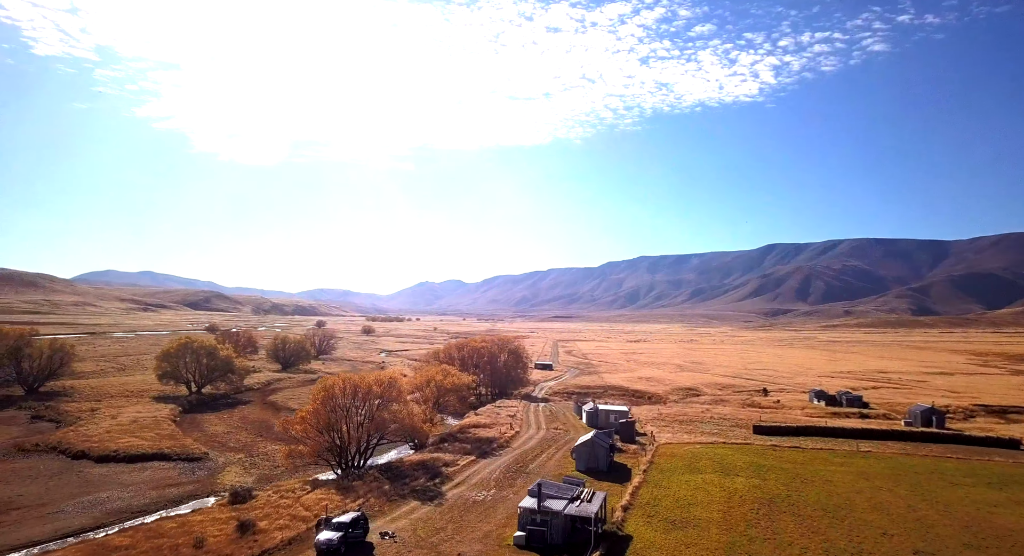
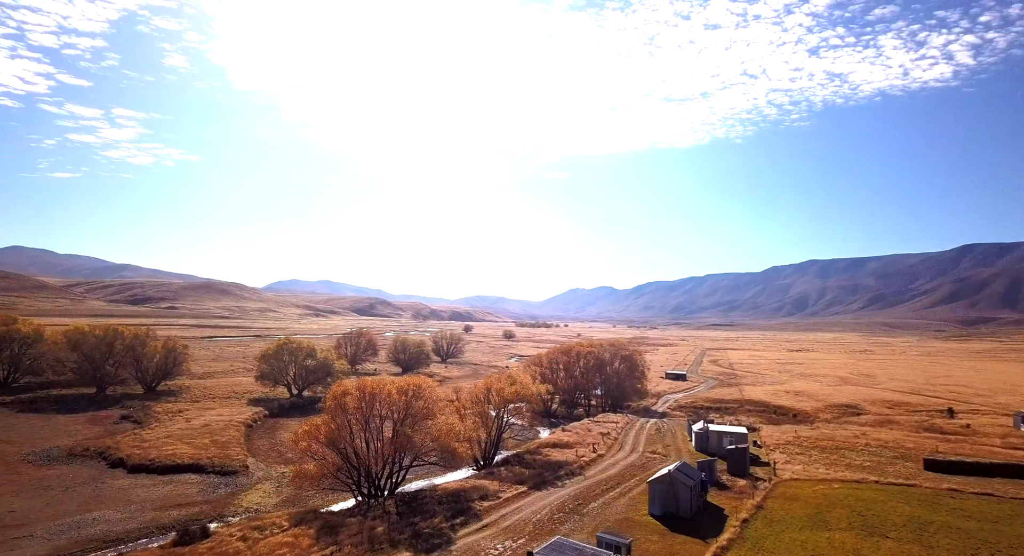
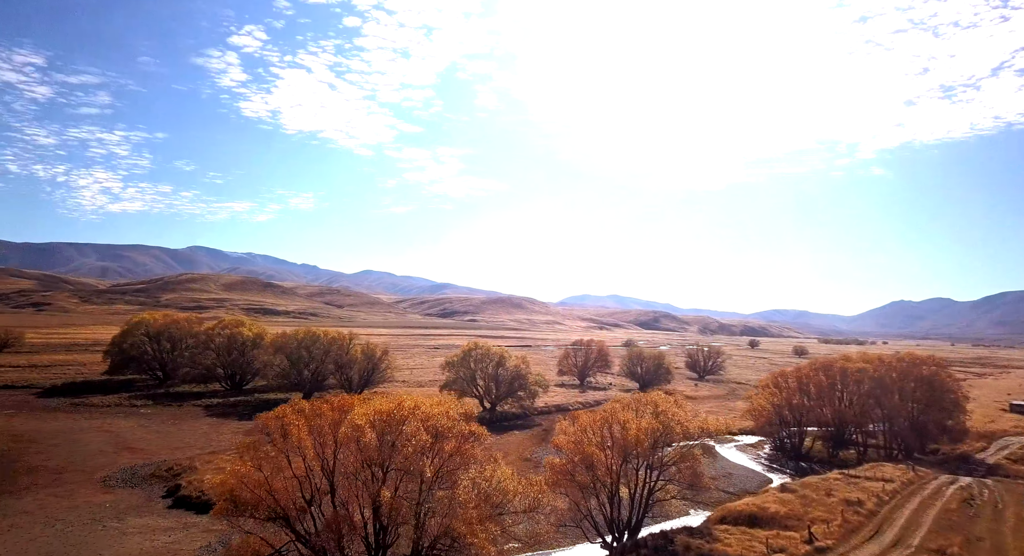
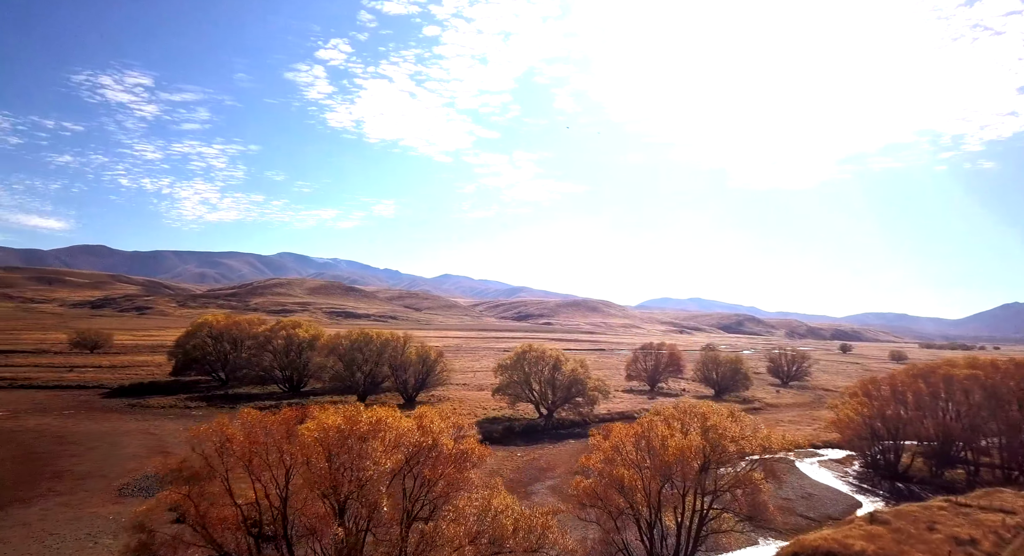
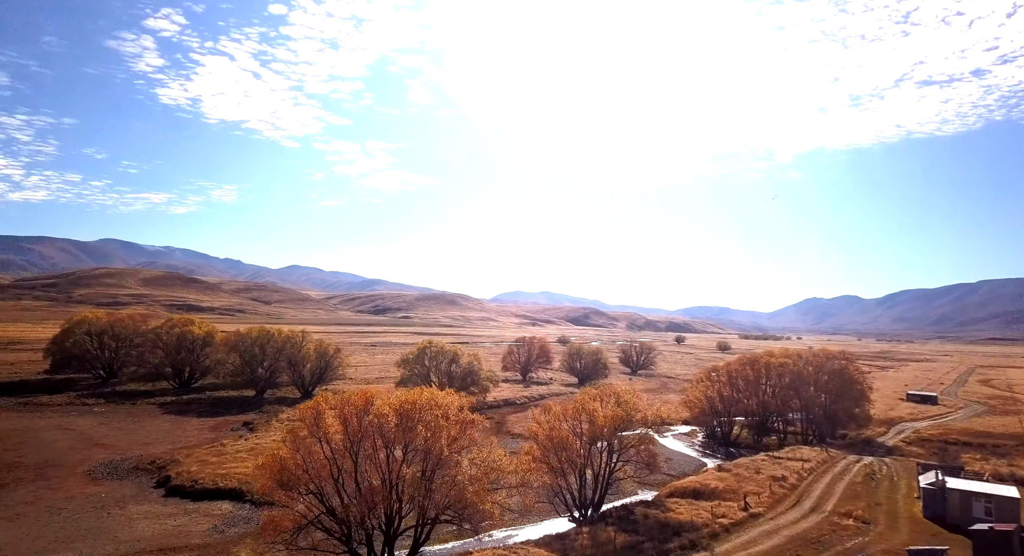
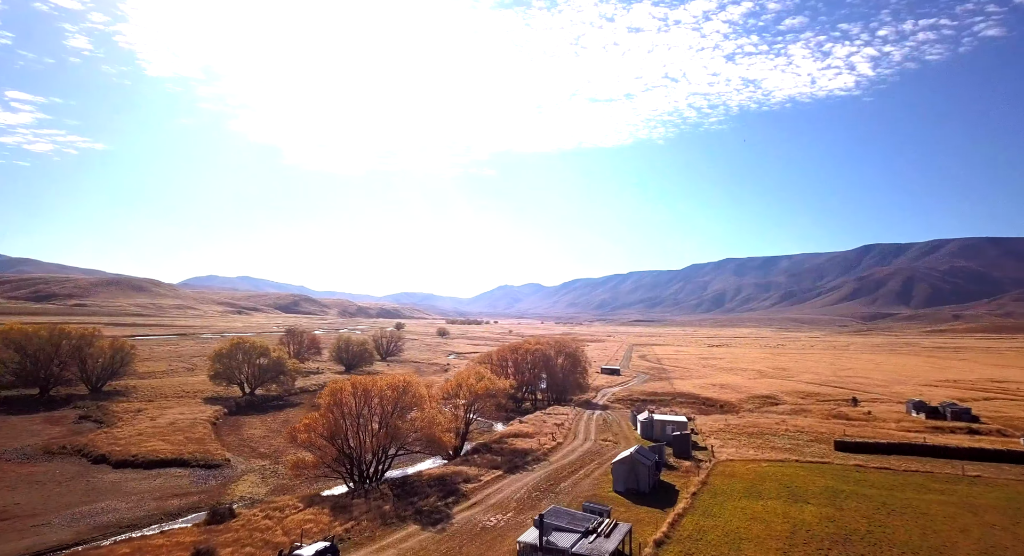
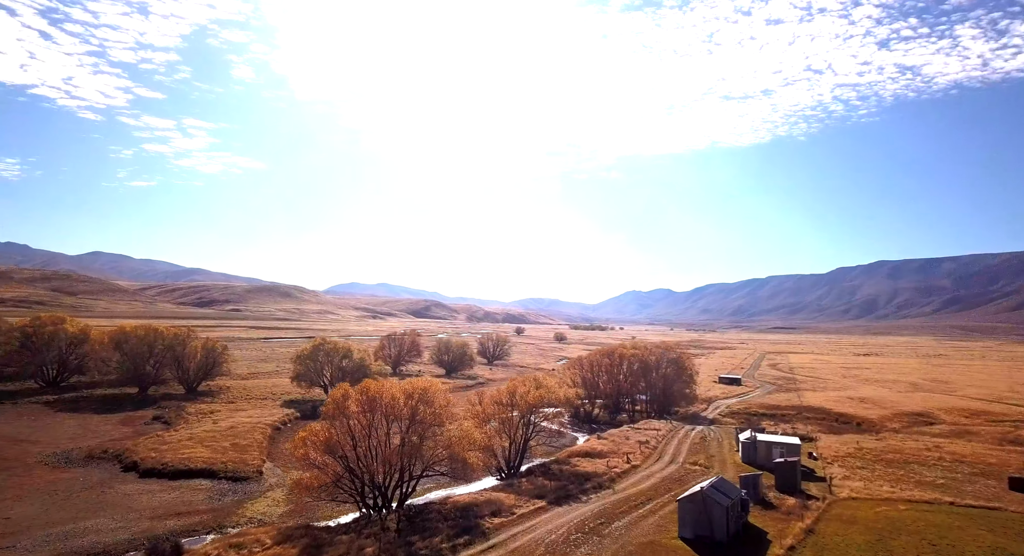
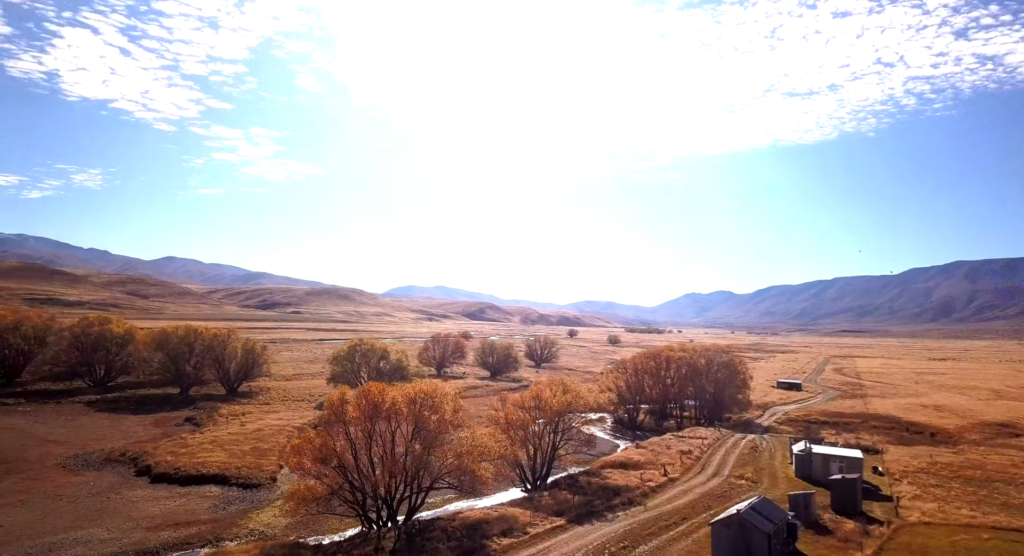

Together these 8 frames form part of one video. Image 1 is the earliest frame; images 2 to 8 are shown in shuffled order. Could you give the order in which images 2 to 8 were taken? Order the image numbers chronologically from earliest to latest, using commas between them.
6, 2, 7, 8, 5, 3, 4
